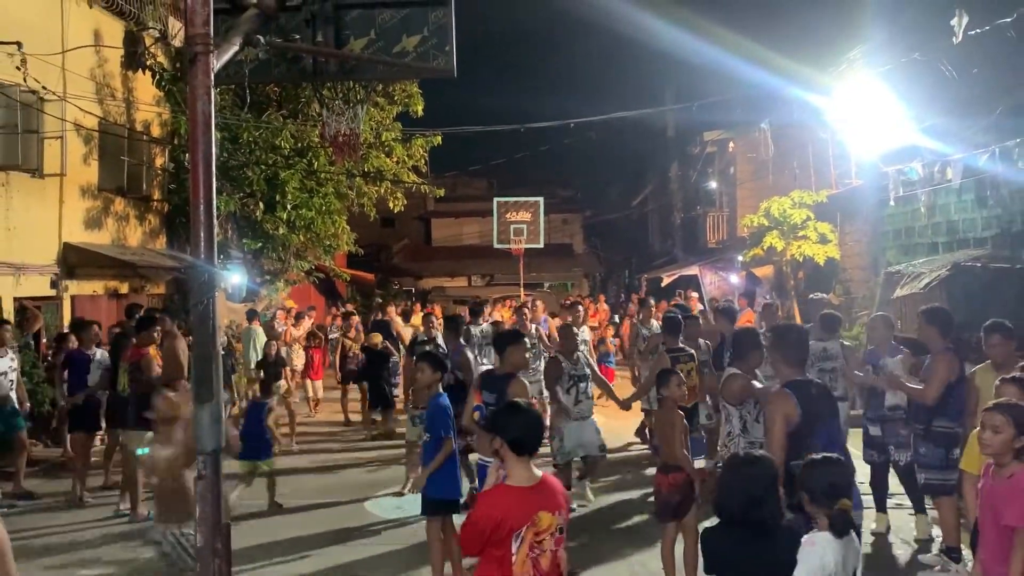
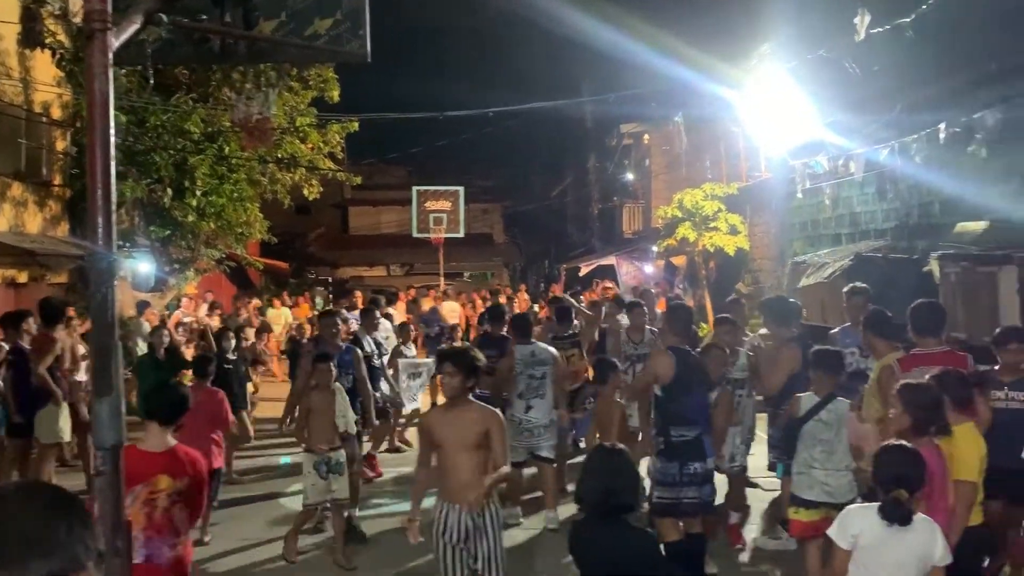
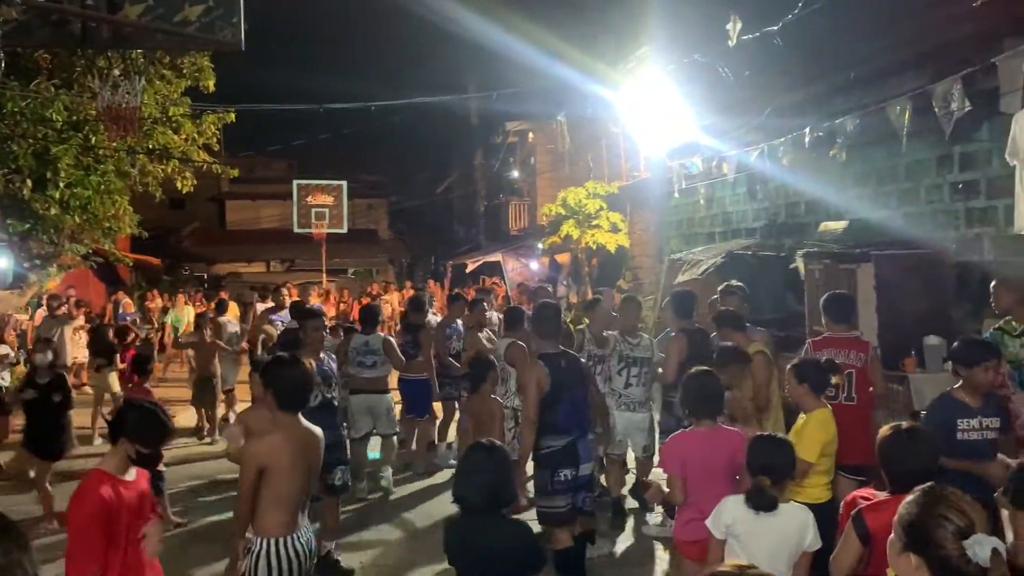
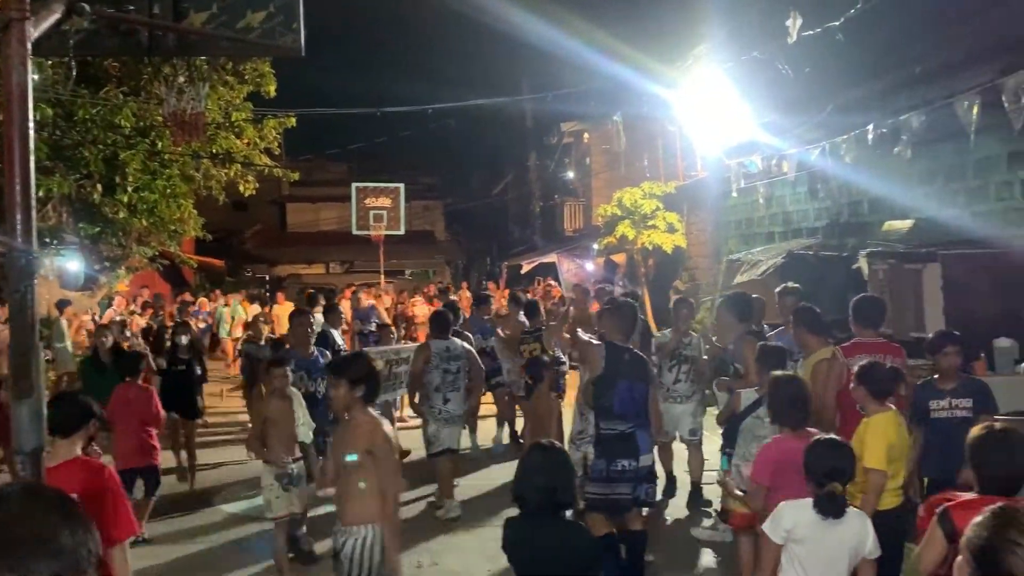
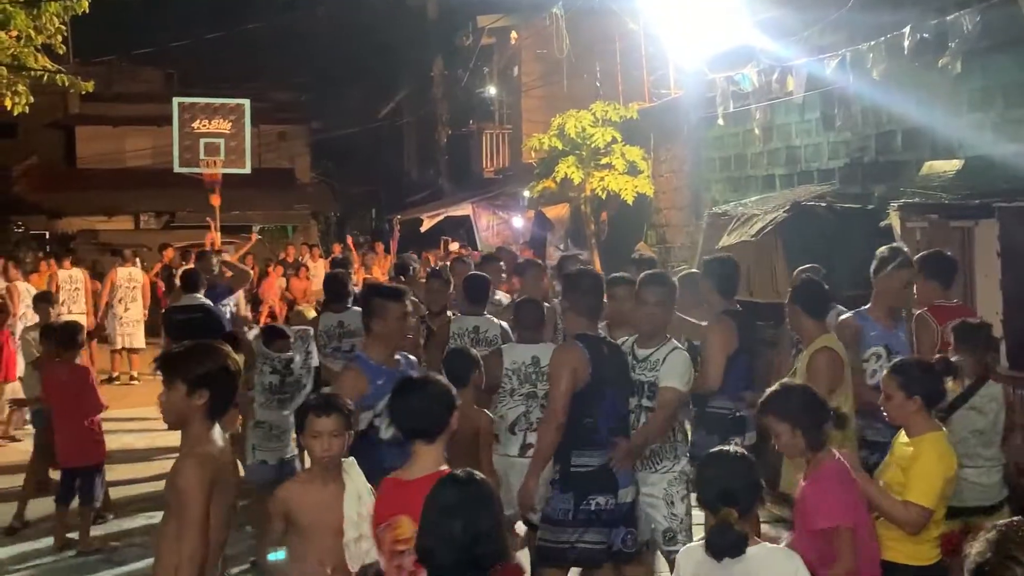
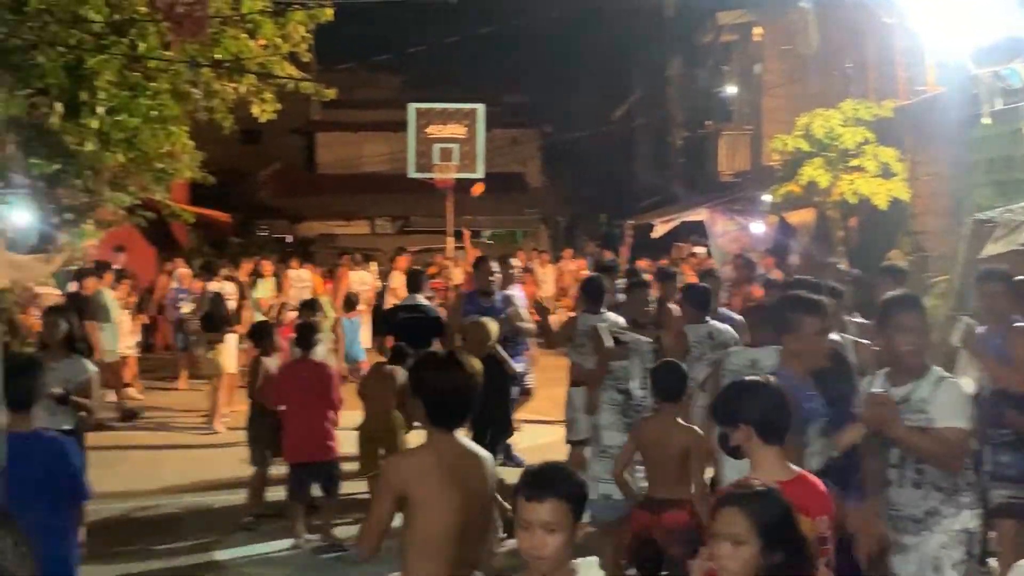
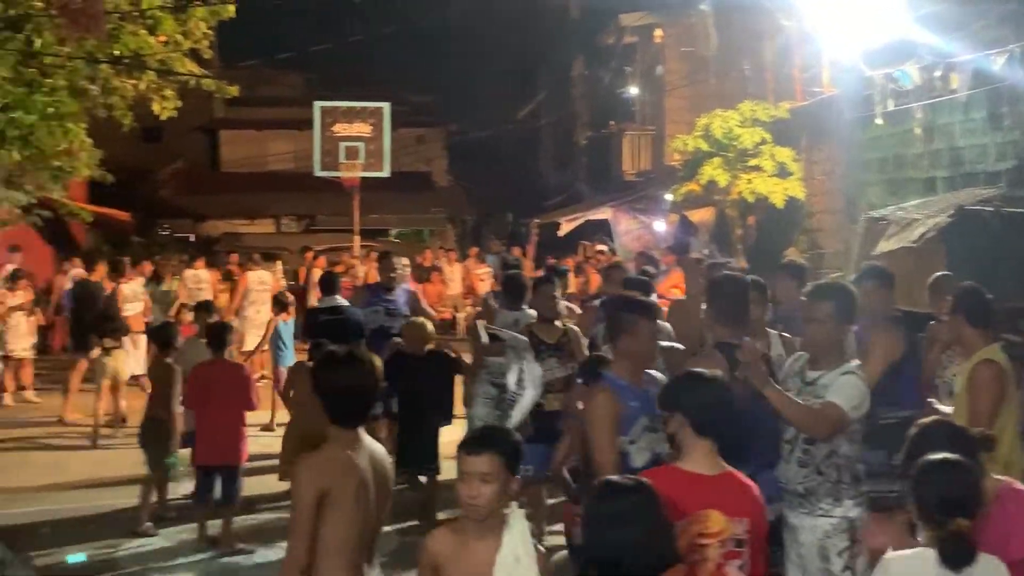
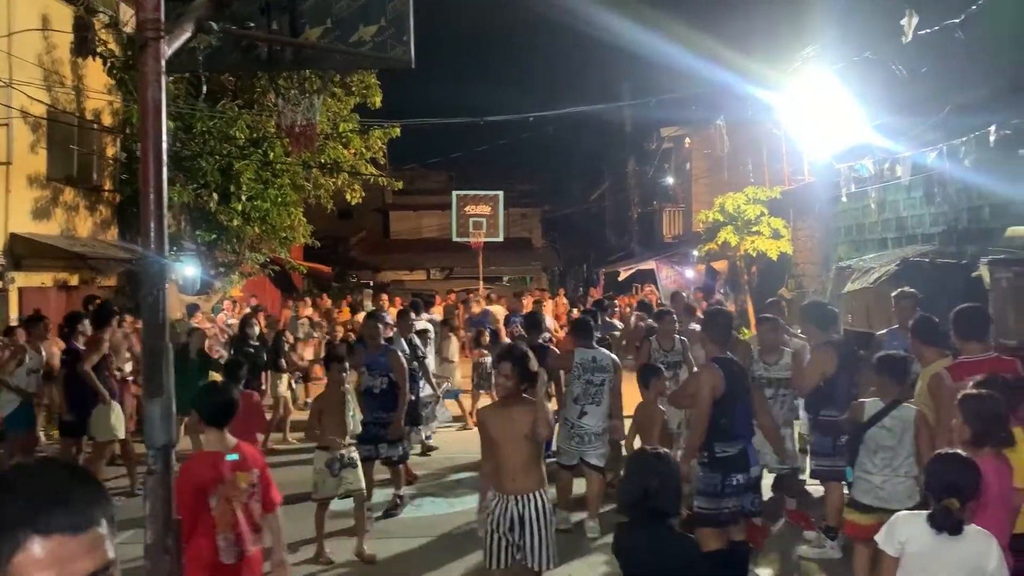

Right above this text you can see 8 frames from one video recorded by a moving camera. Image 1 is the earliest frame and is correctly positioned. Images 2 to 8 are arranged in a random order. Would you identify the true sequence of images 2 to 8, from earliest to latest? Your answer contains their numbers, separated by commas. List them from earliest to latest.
8, 2, 4, 3, 5, 7, 6
